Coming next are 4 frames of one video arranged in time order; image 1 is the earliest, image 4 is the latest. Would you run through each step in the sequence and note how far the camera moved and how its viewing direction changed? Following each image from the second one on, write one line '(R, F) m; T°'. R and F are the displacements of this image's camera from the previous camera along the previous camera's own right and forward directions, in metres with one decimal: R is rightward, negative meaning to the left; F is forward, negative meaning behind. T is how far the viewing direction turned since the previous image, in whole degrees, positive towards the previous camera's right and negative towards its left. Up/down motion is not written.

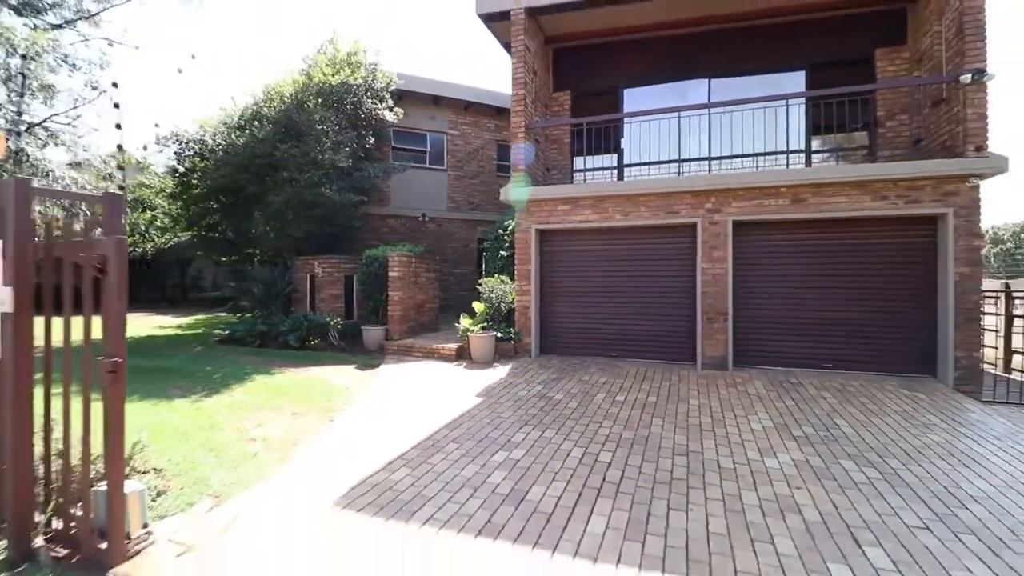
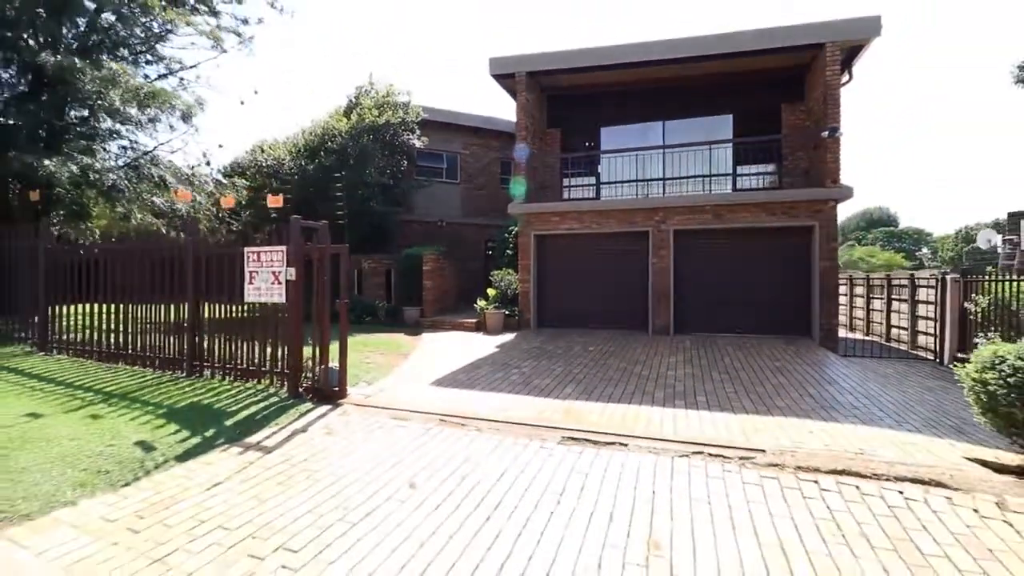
(-0.2, -3.0) m; +1°
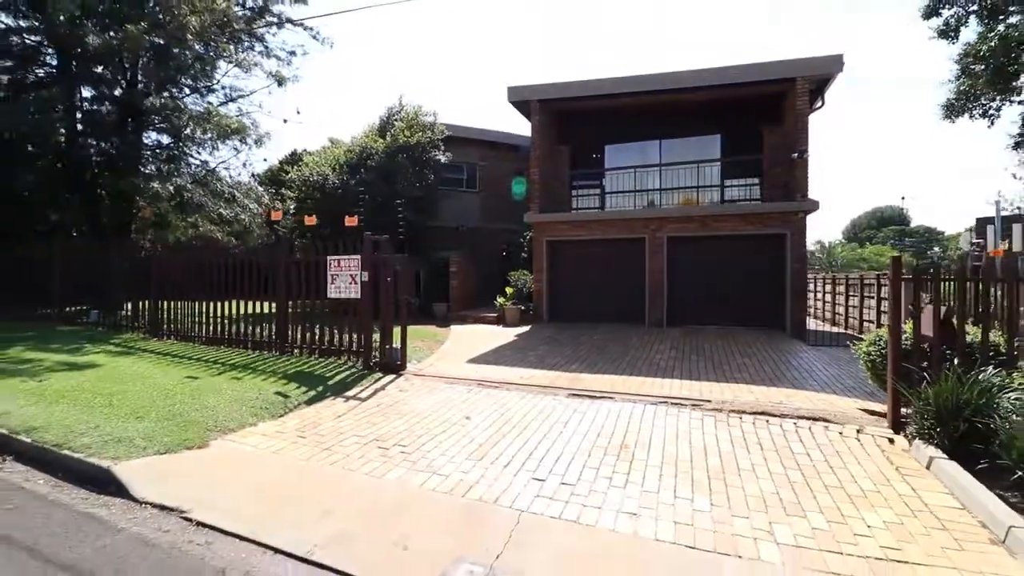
(-0.1, -1.8) m; -1°
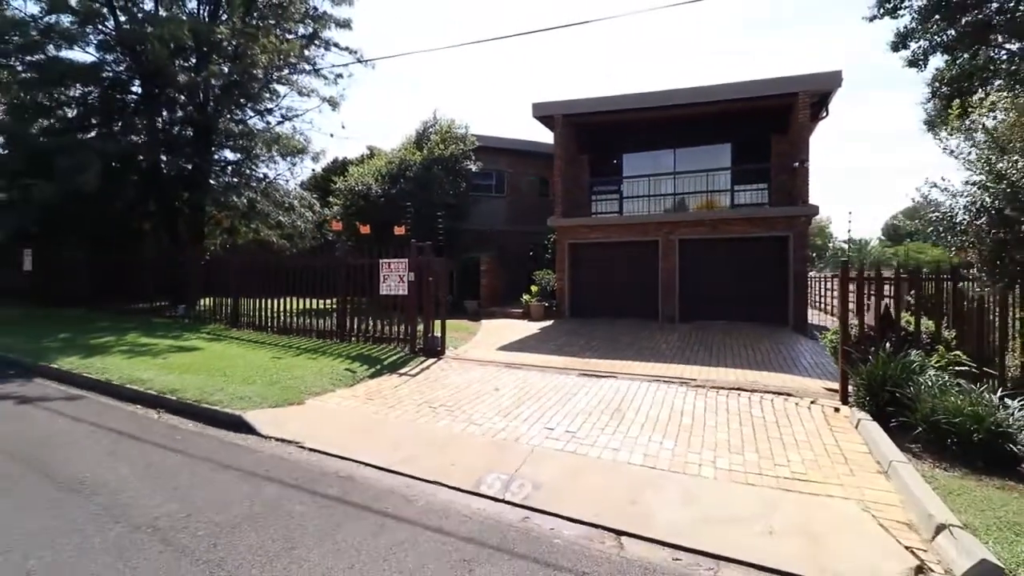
(+0.1, -1.4) m; -3°
